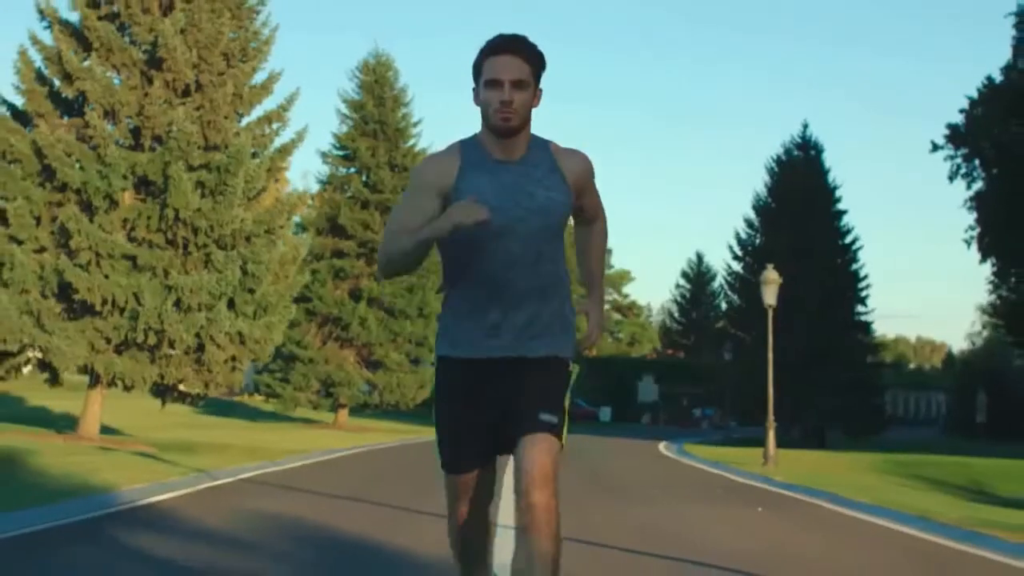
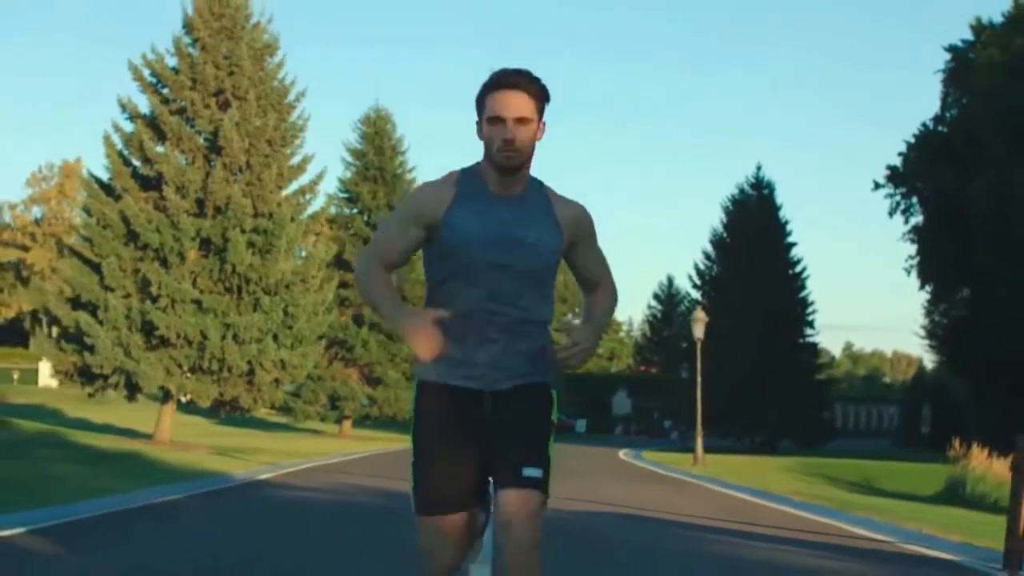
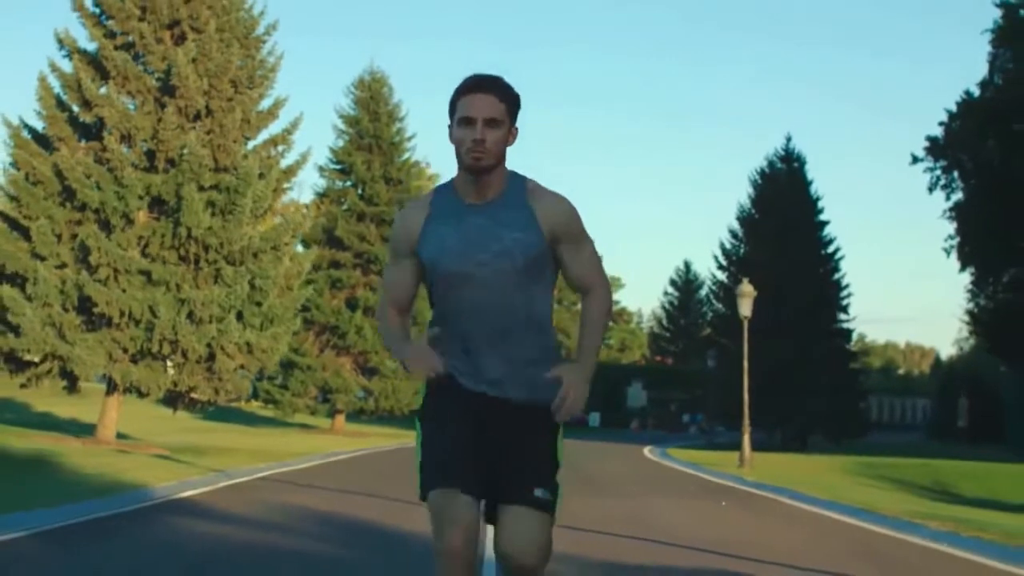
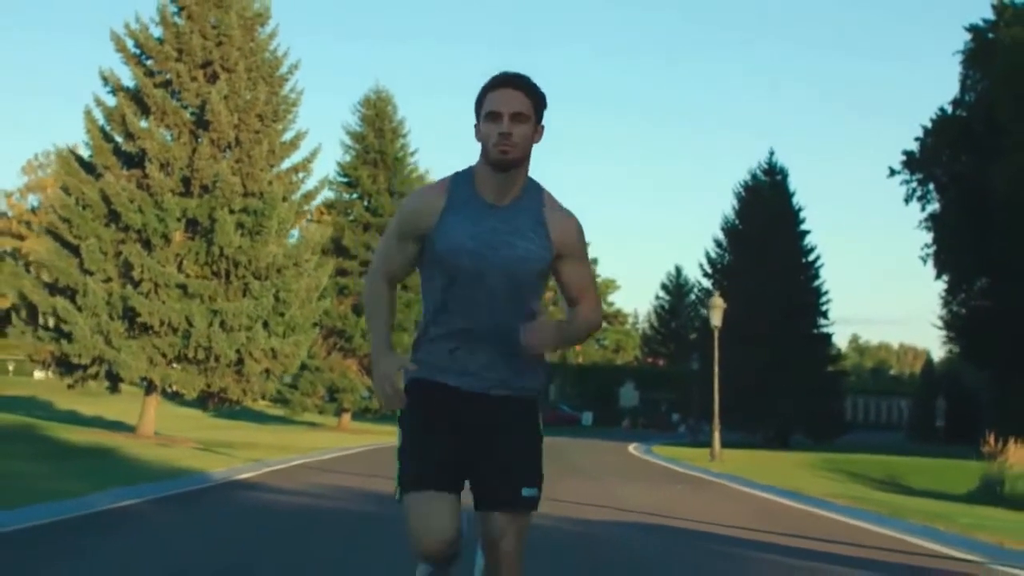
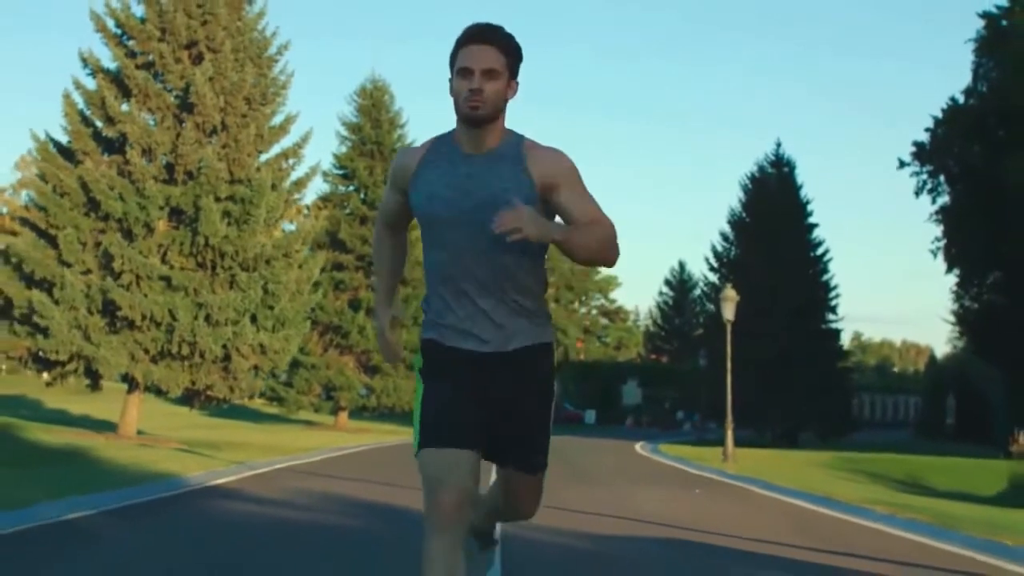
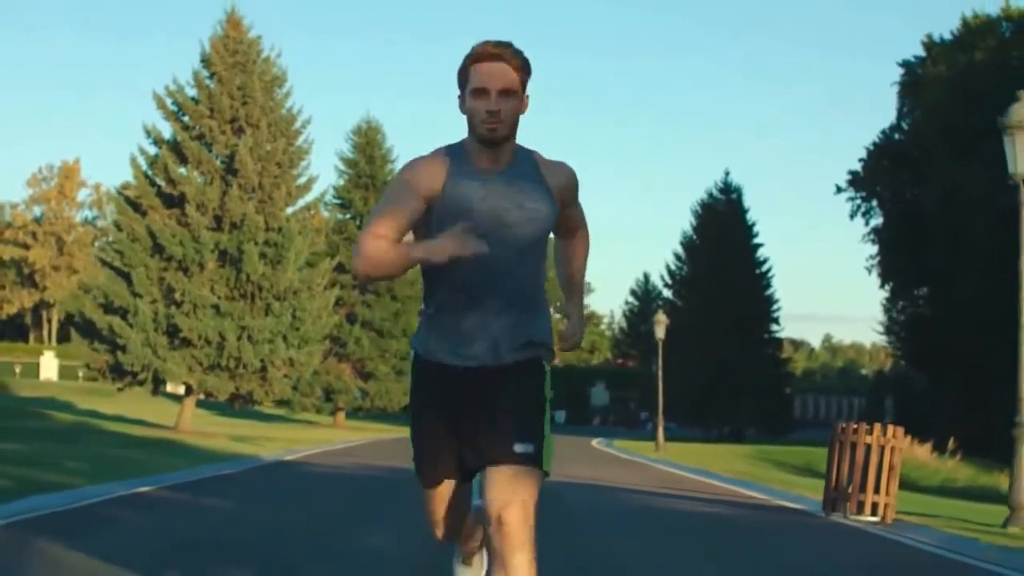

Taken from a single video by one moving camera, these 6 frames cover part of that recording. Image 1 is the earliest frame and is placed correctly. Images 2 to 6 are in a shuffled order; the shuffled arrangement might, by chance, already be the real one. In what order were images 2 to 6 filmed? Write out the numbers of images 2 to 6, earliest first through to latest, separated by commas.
3, 5, 4, 2, 6
